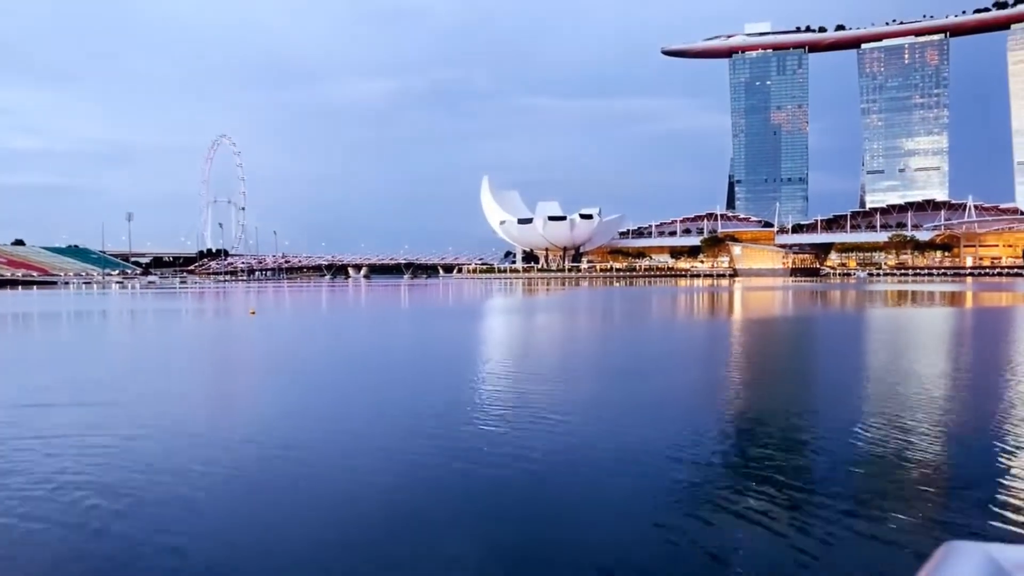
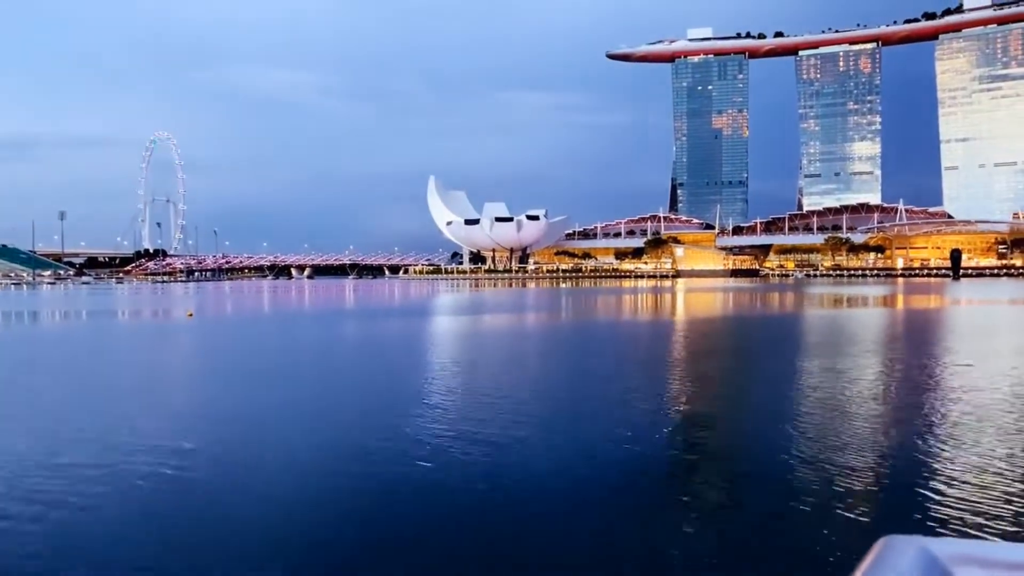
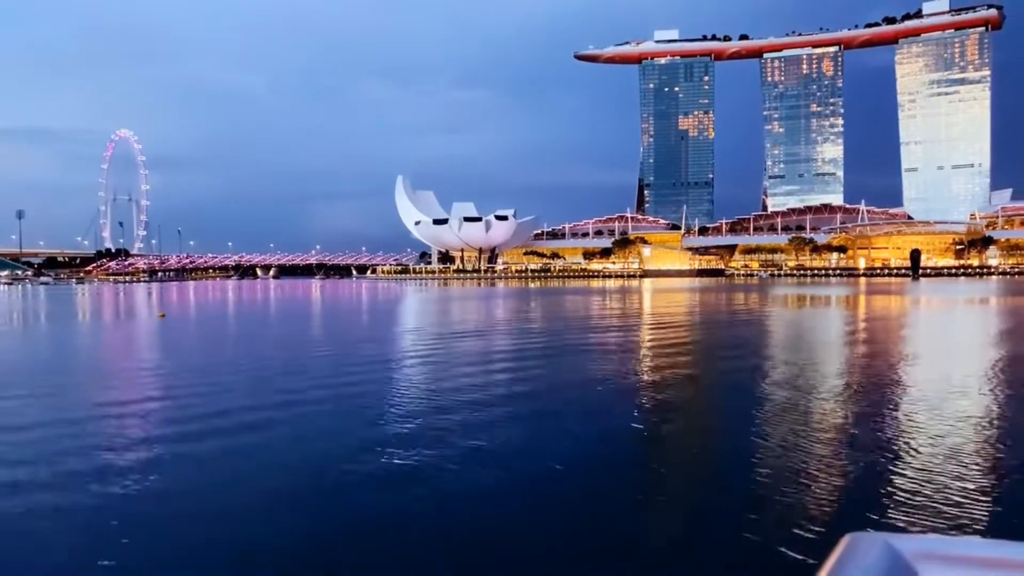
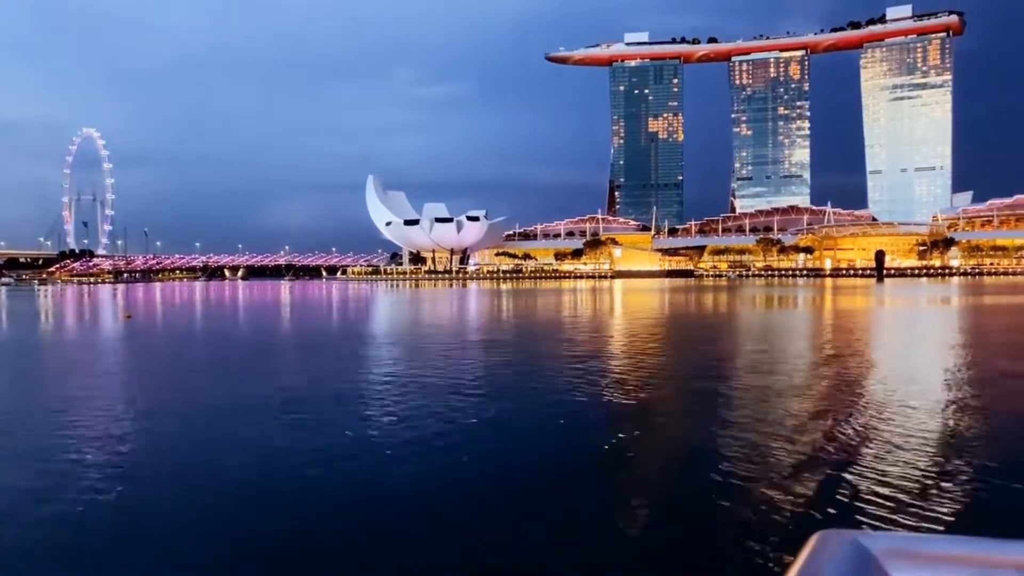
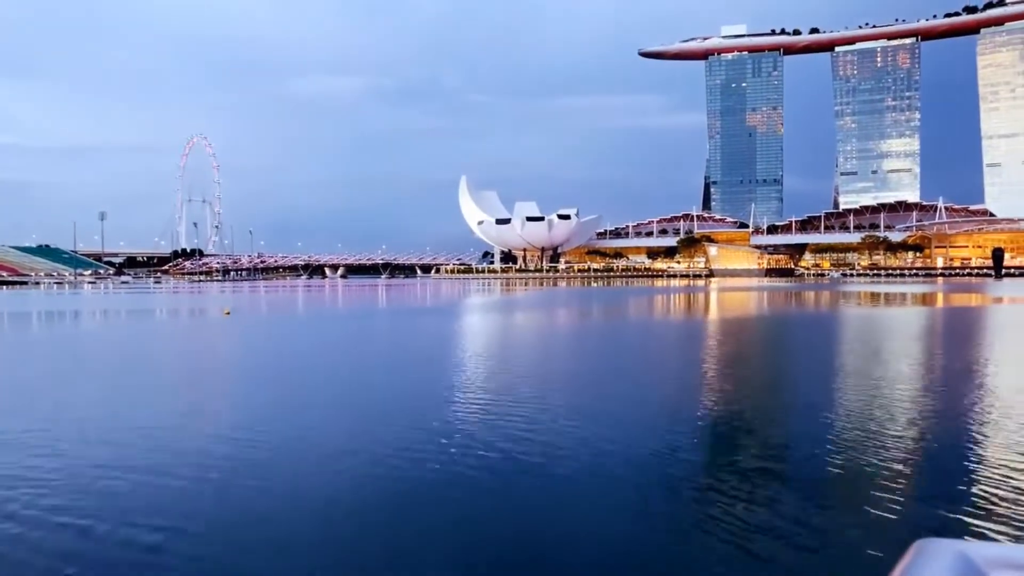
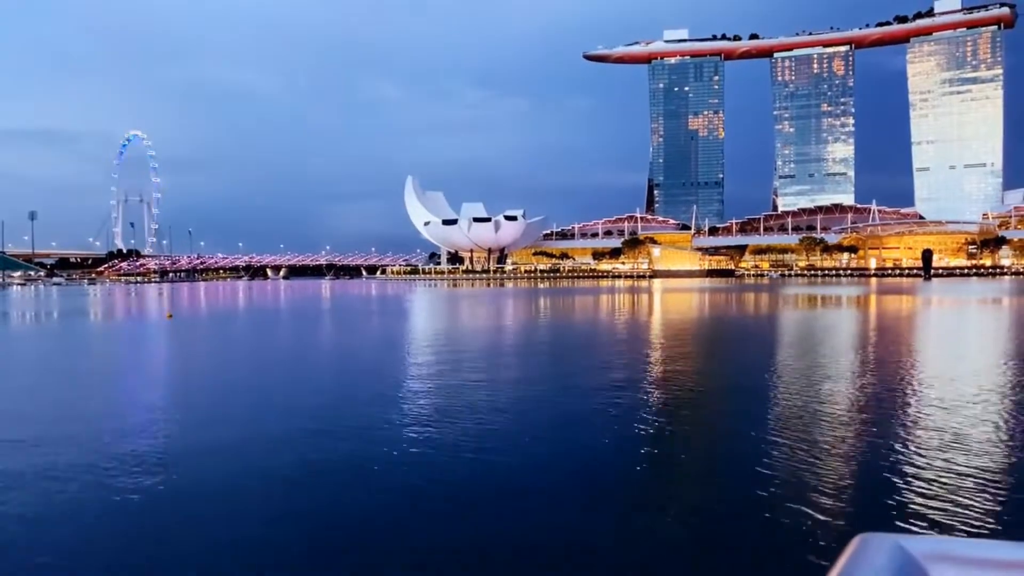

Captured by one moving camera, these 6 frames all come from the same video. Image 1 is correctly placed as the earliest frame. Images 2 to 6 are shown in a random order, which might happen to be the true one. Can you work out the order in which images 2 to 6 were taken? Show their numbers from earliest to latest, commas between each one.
5, 2, 6, 3, 4
